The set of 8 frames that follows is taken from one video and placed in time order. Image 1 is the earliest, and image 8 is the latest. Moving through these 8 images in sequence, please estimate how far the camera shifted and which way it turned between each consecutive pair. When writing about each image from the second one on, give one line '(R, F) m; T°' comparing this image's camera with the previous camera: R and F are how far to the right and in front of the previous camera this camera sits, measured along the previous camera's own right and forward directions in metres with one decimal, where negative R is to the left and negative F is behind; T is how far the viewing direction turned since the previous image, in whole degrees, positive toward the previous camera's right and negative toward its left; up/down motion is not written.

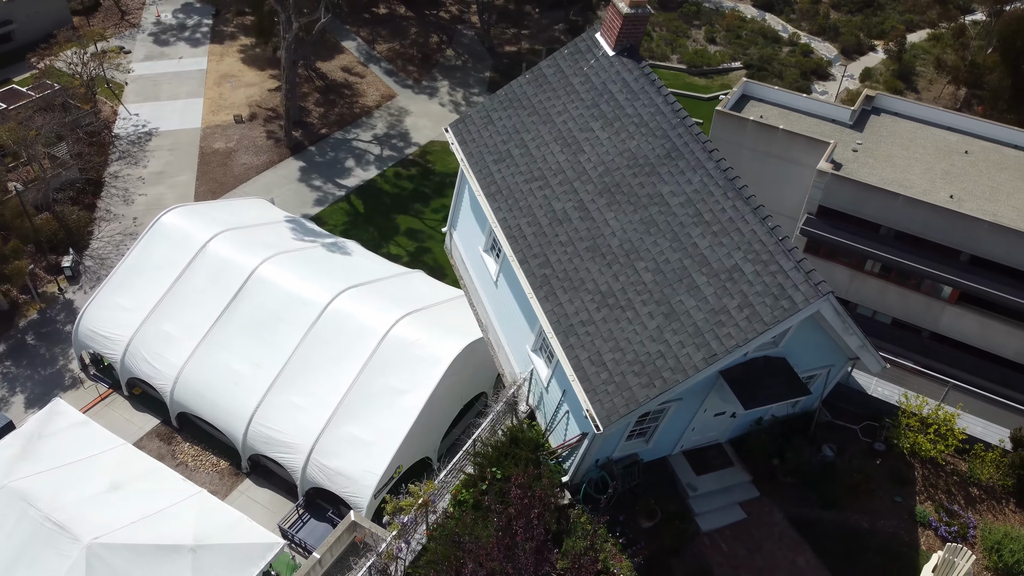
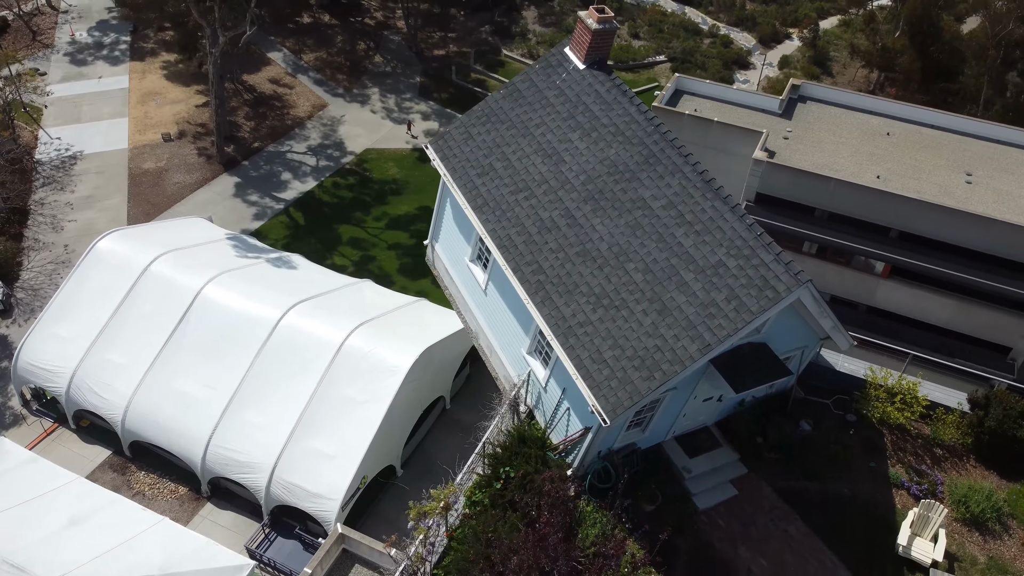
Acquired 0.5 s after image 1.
(-1.0, -0.6) m; +4°
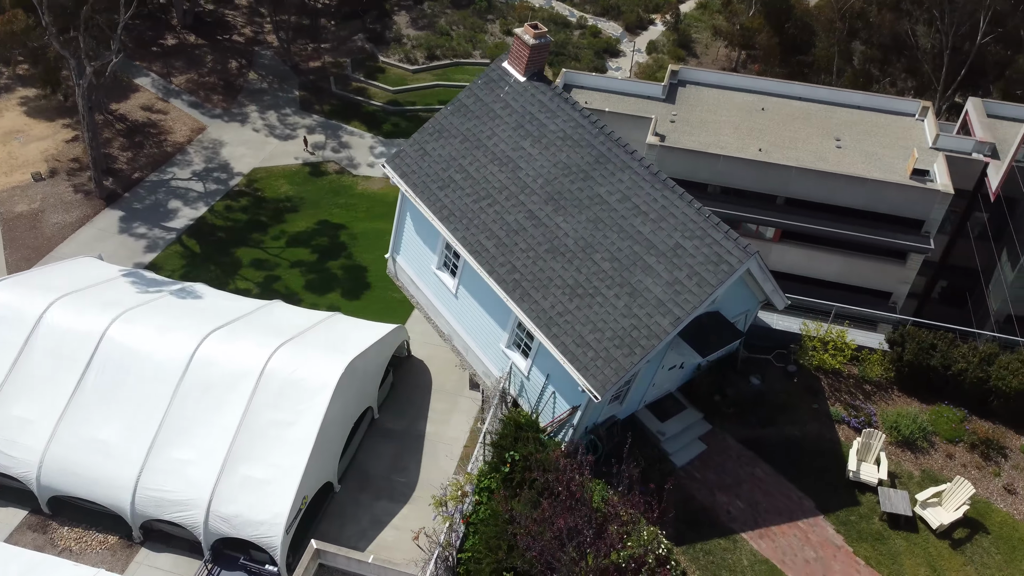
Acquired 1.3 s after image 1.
(-1.5, -1.1) m; +8°
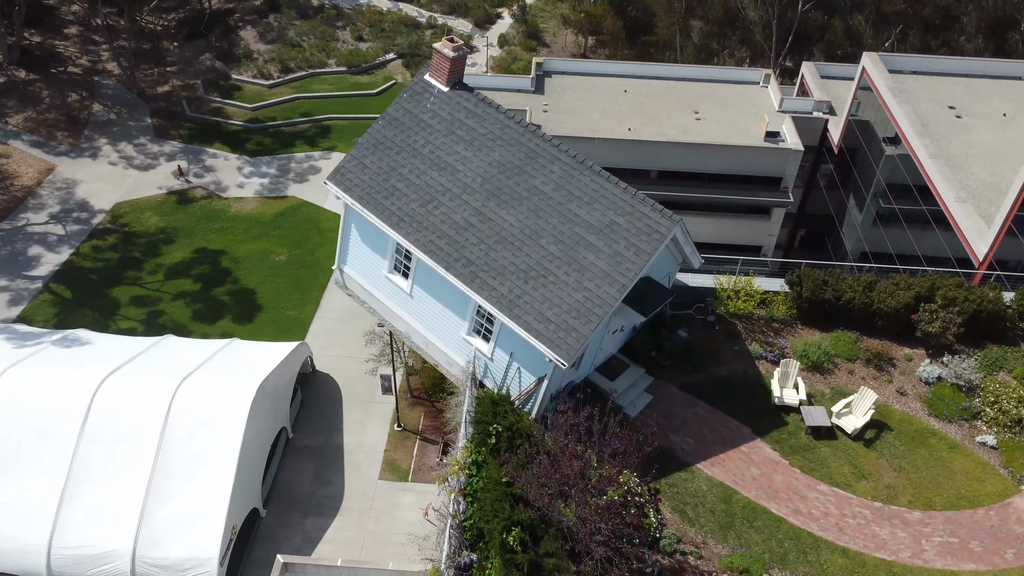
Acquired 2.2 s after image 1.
(-1.6, -1.4) m; +9°
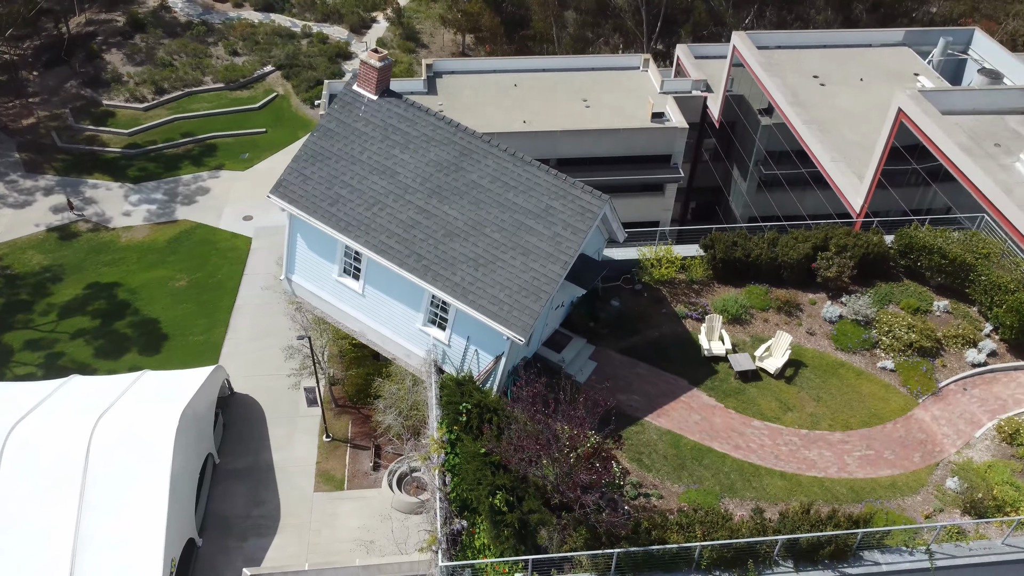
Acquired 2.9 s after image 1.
(-1.2, -1.2) m; +7°
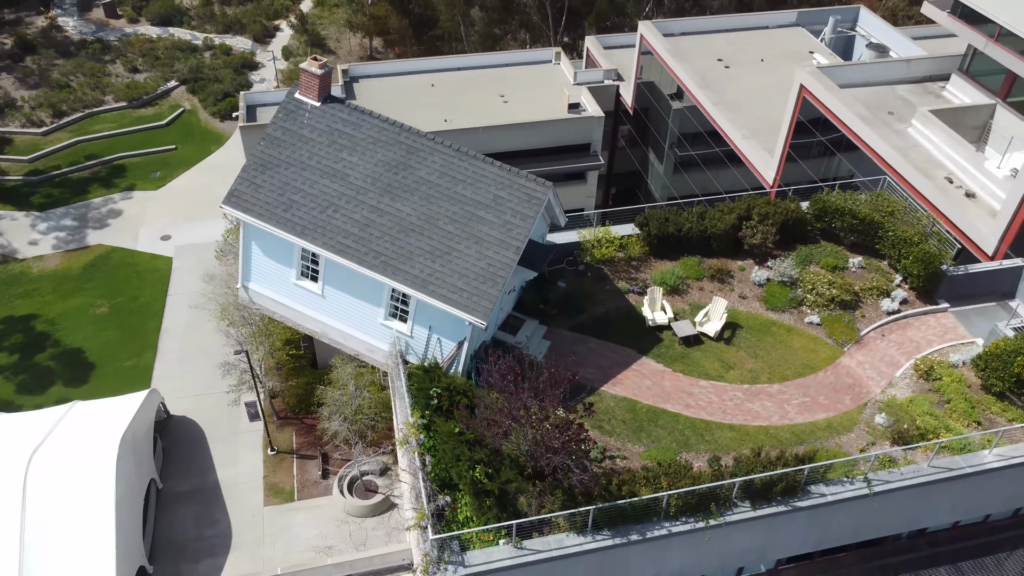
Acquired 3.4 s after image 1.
(-0.8, -0.9) m; +5°
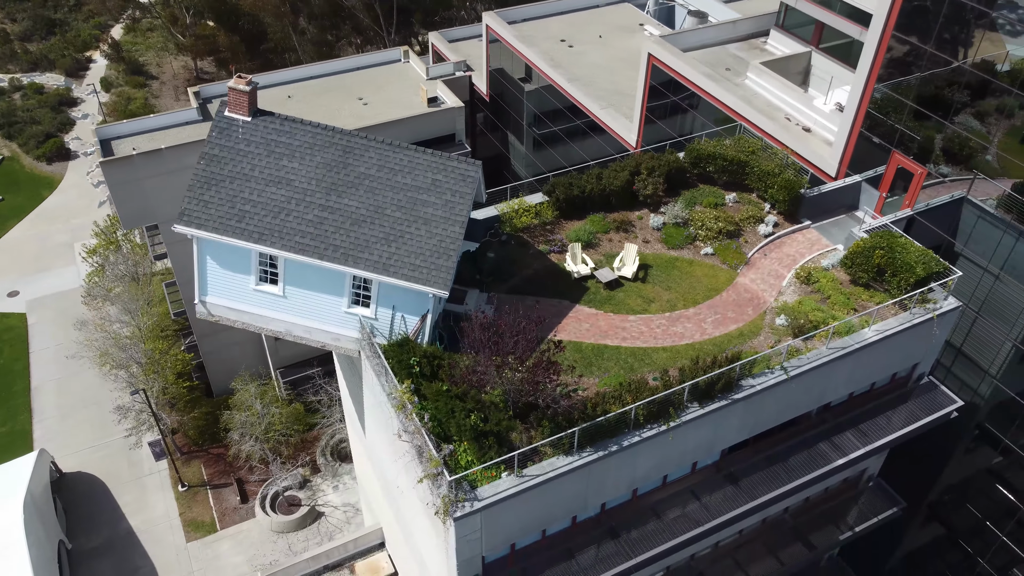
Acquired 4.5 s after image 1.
(-2.5, -2.0) m; +10°
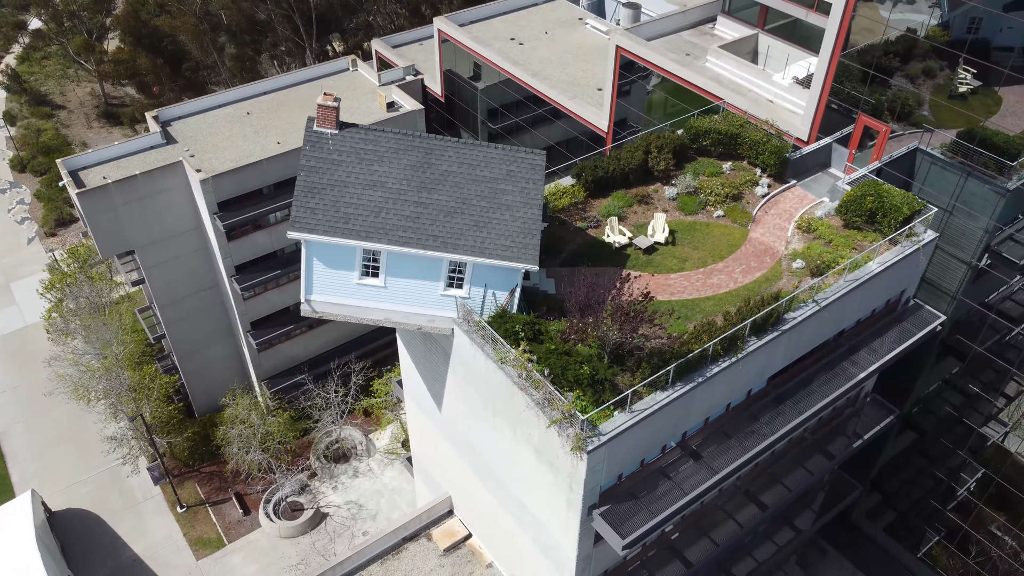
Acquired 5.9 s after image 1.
(-4.9, -2.6) m; +7°
